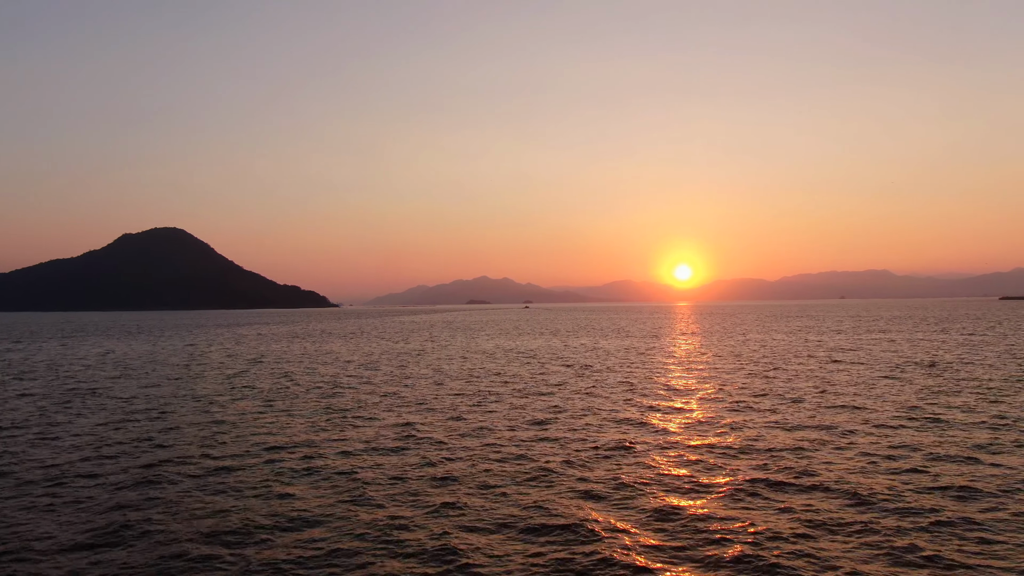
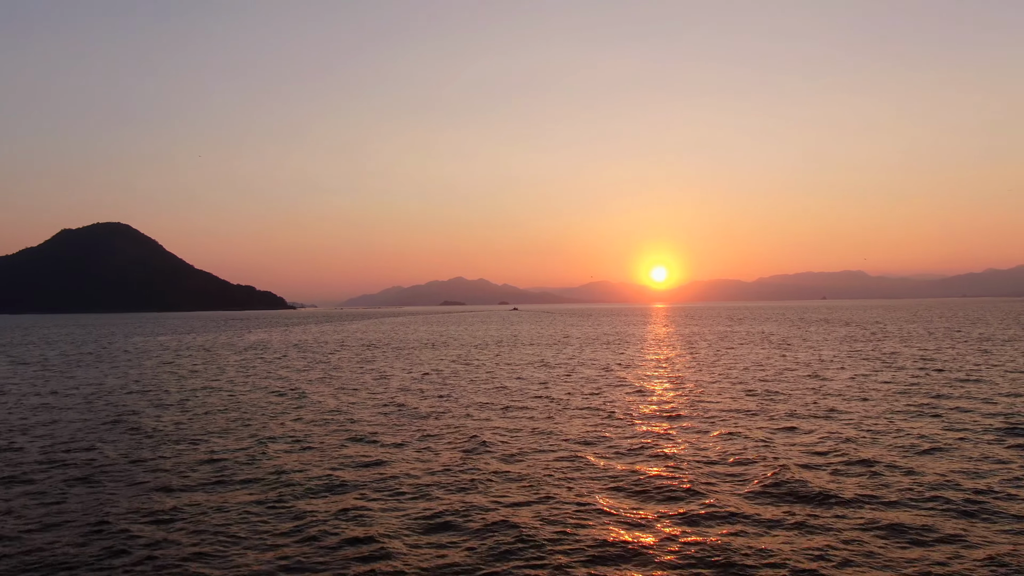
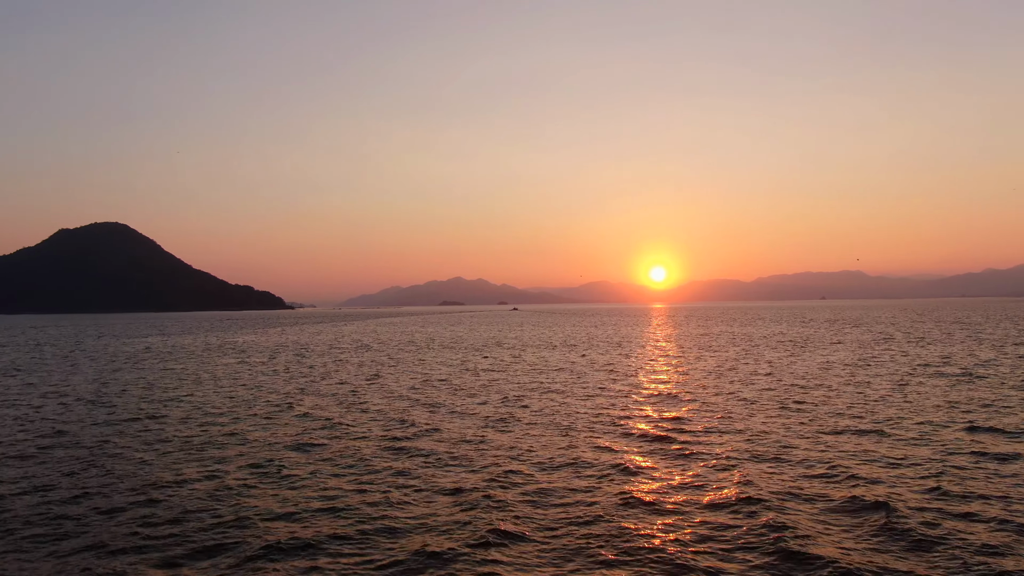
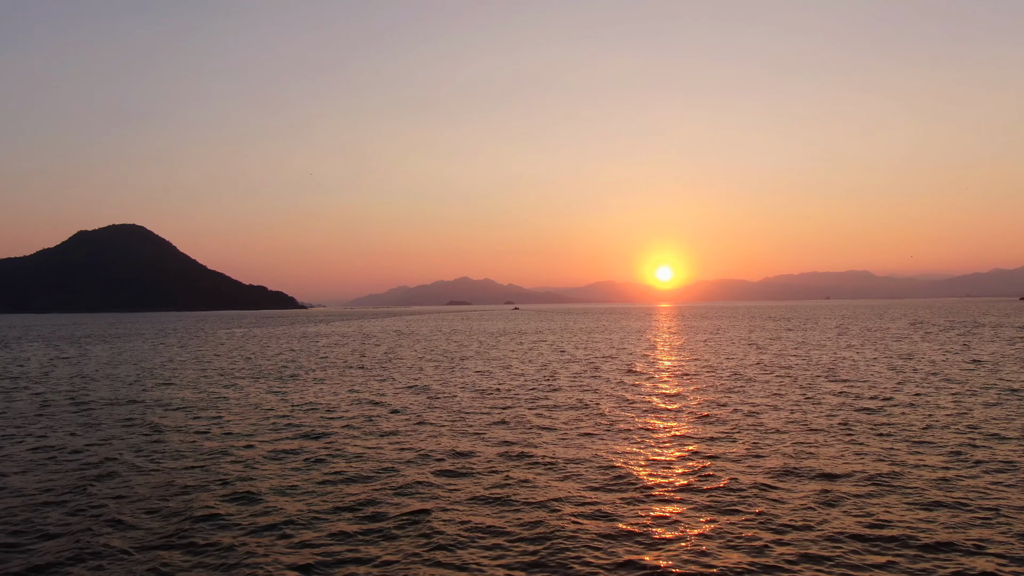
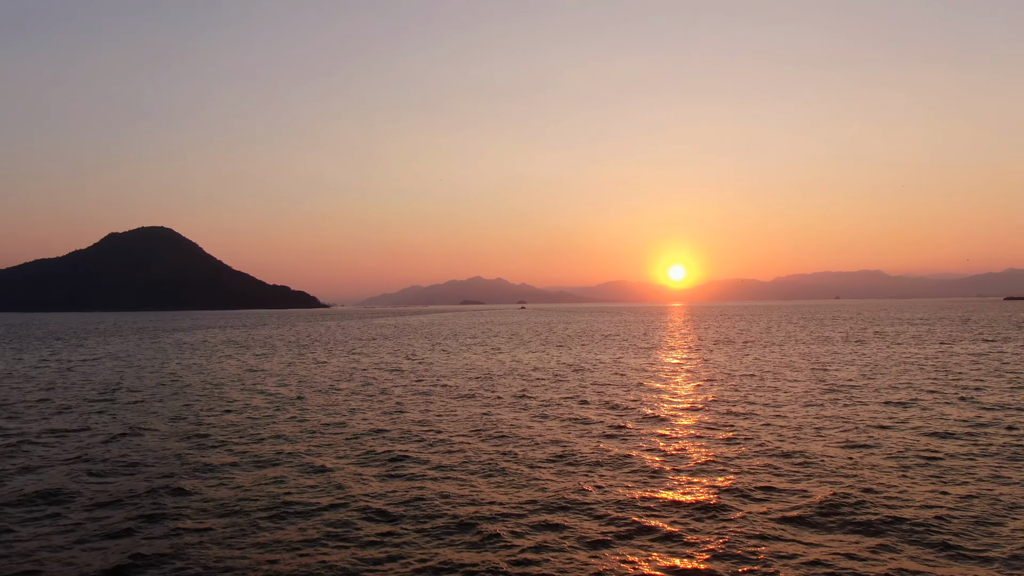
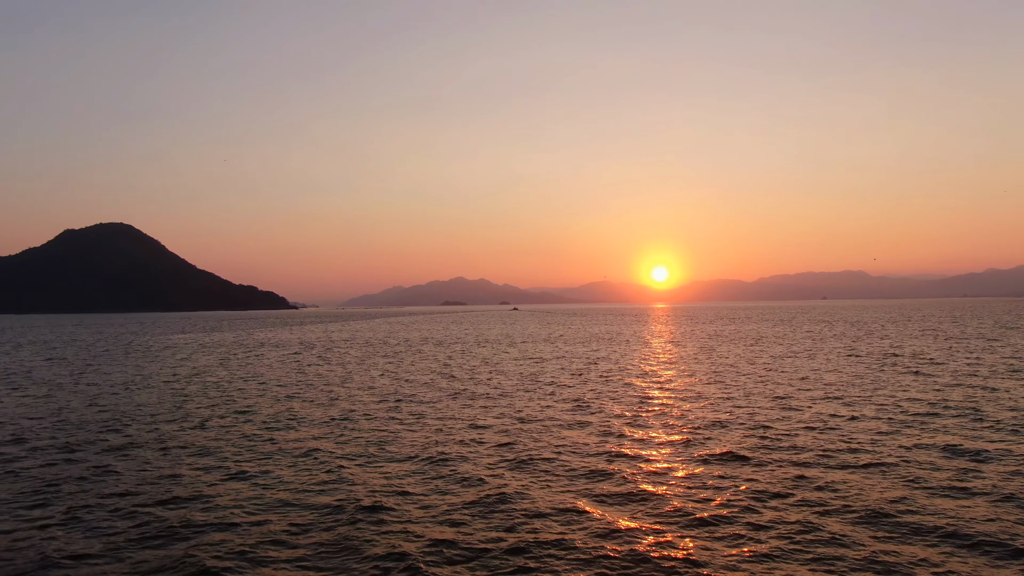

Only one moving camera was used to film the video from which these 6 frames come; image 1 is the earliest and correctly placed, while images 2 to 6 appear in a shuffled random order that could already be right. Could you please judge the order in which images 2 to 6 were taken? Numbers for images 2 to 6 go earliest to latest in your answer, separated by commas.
5, 4, 6, 2, 3
